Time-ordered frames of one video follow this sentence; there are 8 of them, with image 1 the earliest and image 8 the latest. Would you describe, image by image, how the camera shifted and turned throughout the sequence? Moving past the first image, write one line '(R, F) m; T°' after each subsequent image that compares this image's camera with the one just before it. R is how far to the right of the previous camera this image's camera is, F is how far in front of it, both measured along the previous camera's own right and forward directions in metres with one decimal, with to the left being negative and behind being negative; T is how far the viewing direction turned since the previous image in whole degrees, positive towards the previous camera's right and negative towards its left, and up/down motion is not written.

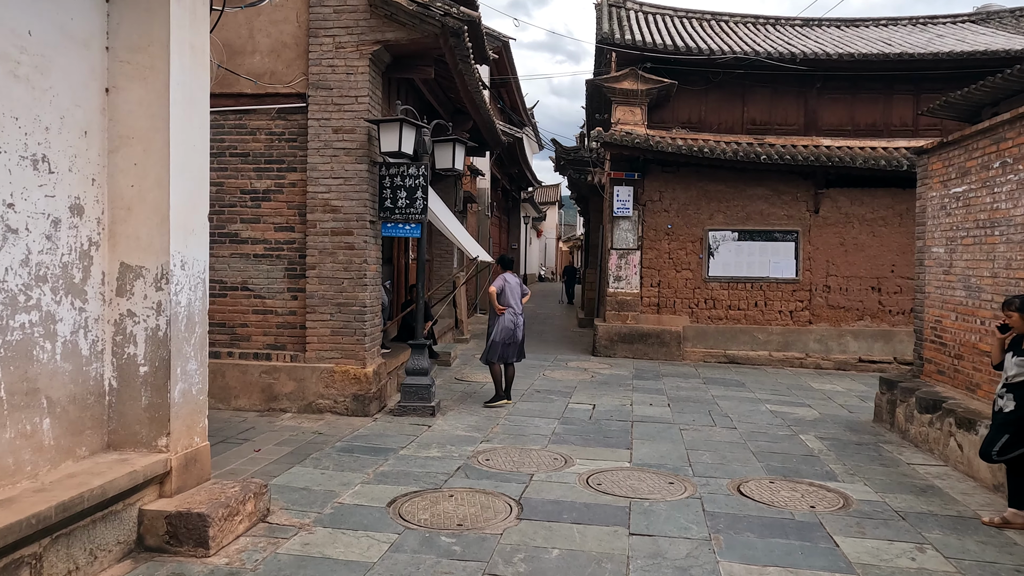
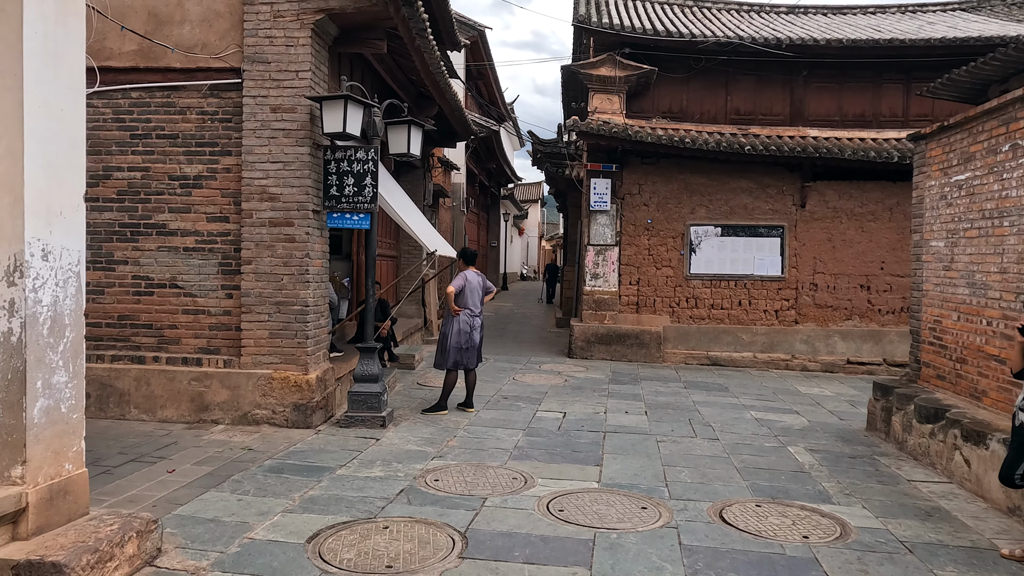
(+0.2, +0.6) m; +1°
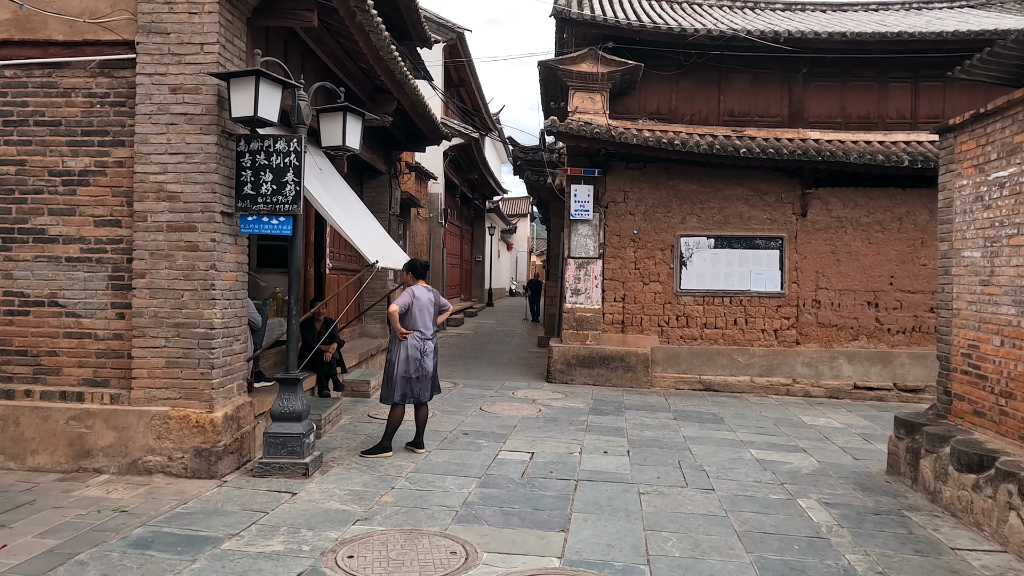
(+0.3, +1.0) m; +1°
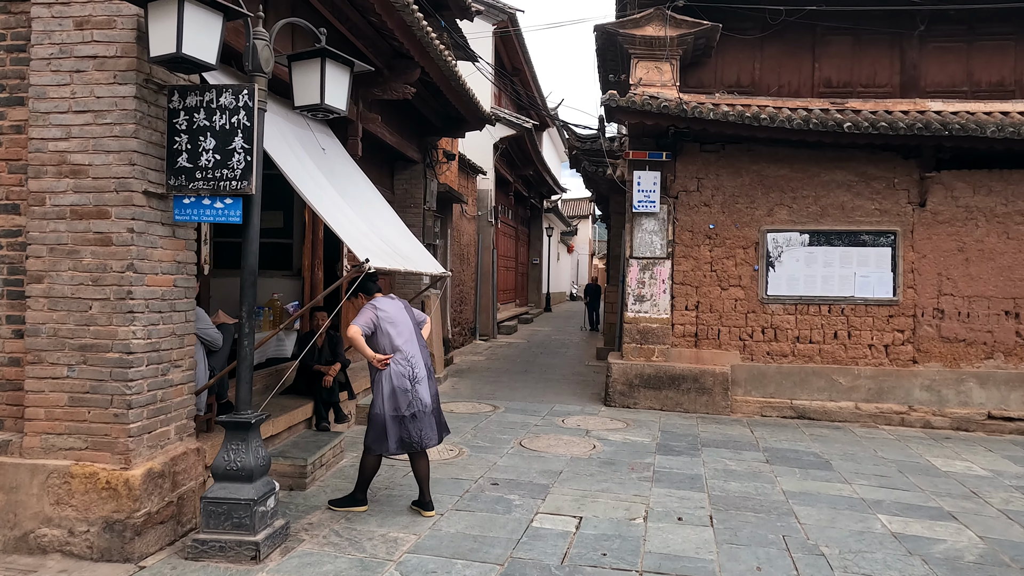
(+0.1, +1.4) m; -5°
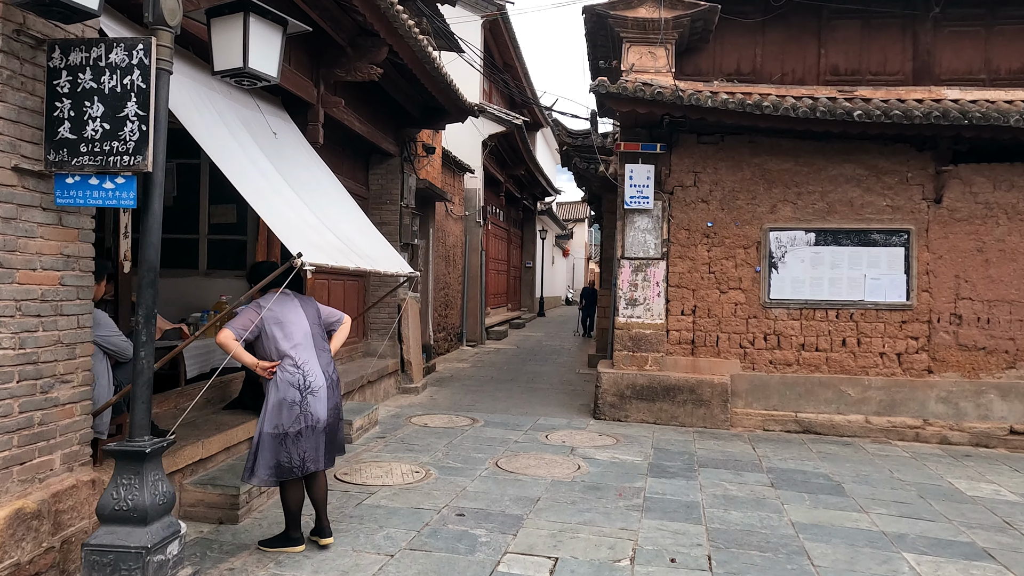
(+0.2, +0.6) m; 0°
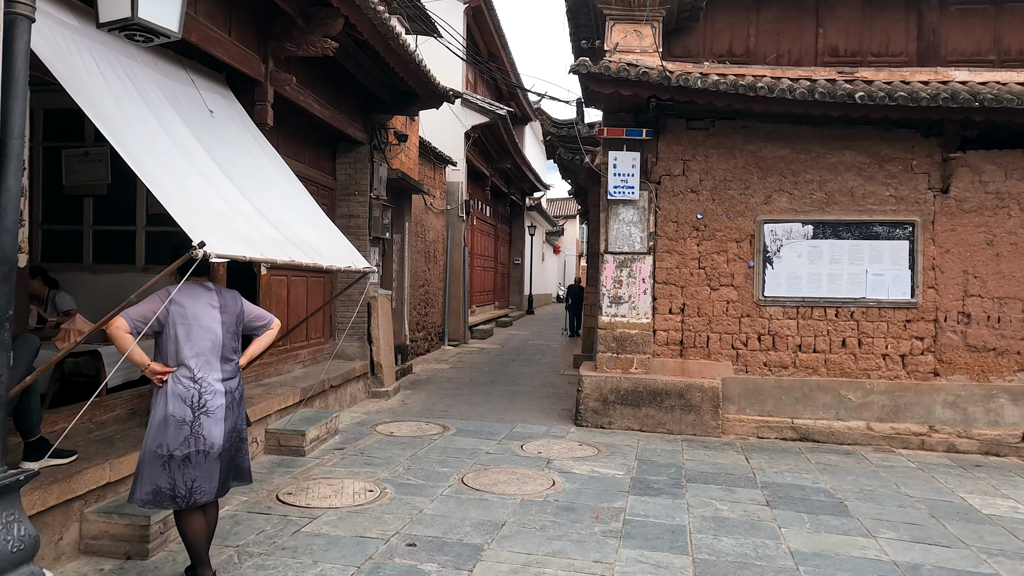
(+0.2, +0.5) m; 0°
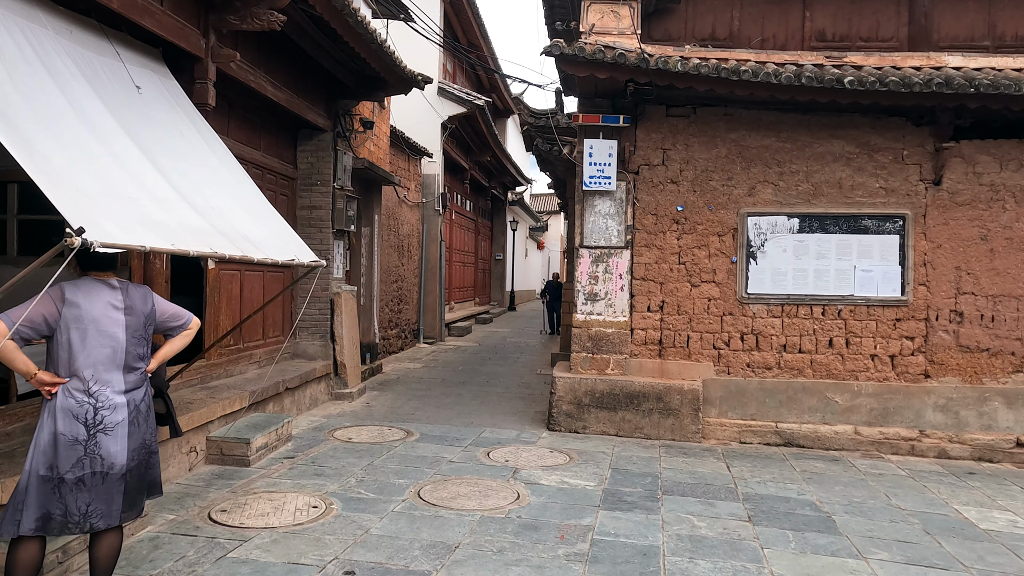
(+0.1, +0.4) m; +1°
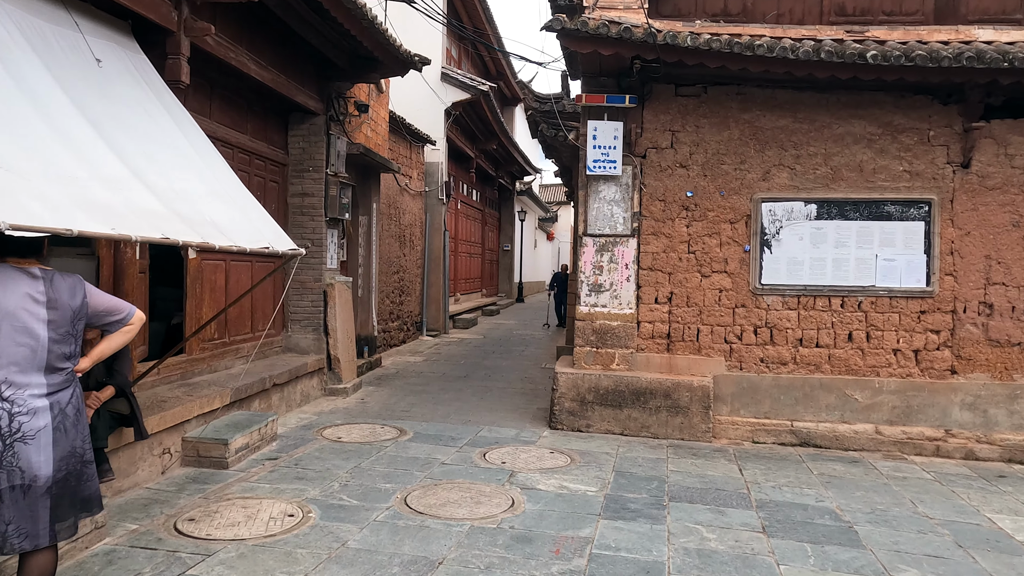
(+0.1, +0.3) m; -1°
